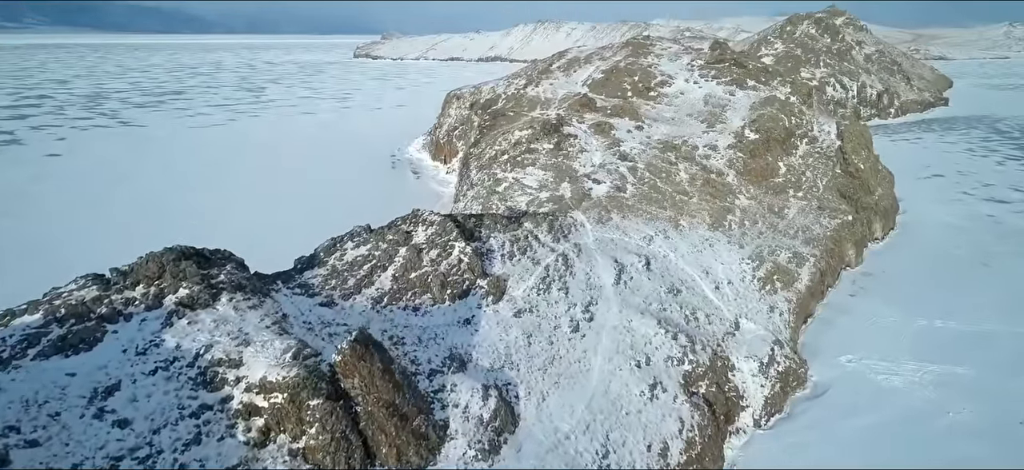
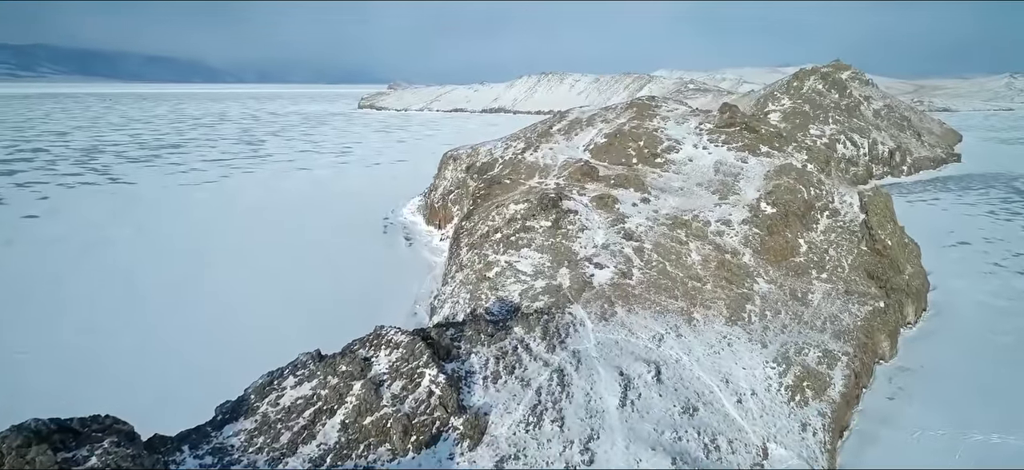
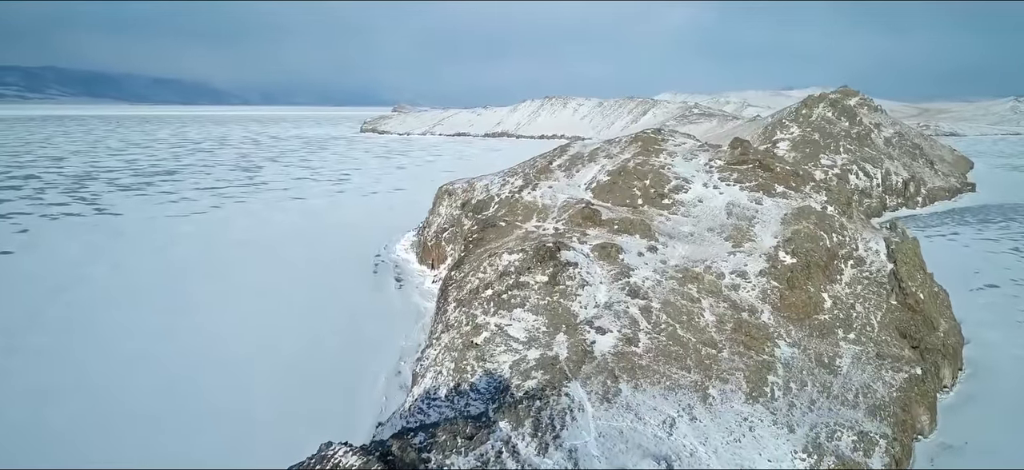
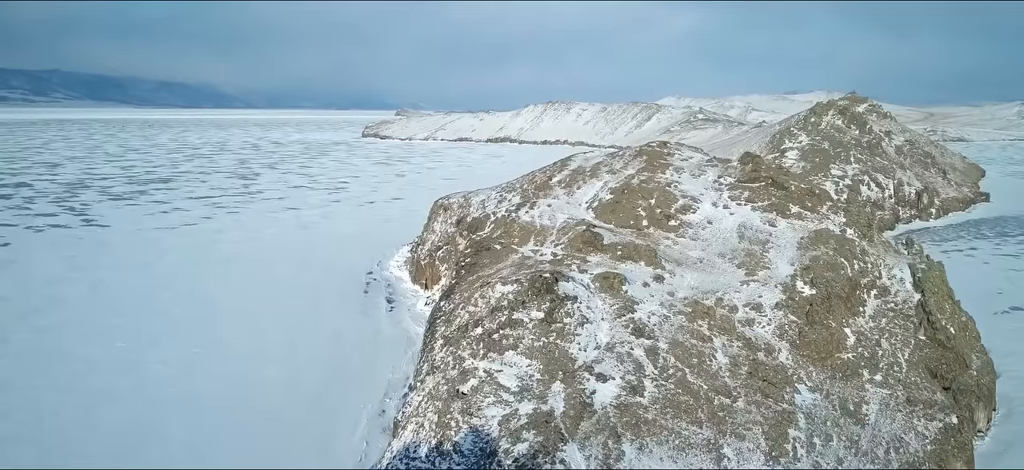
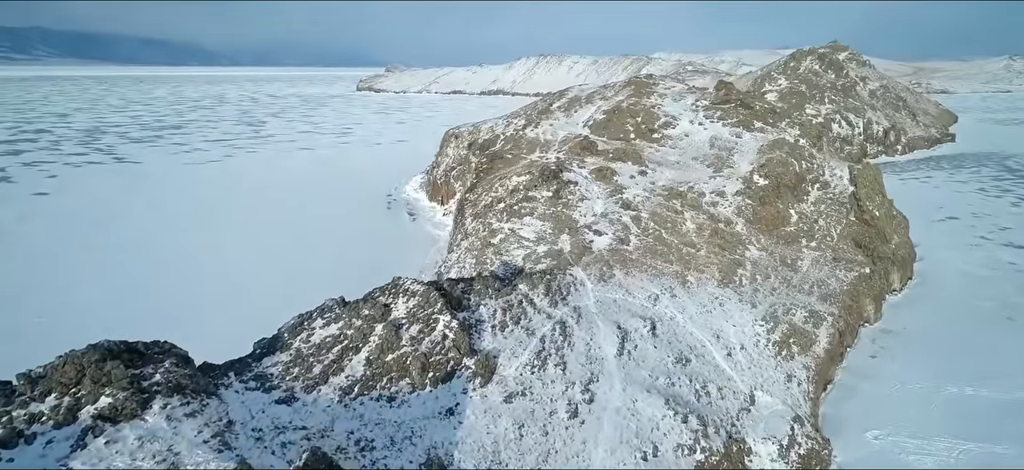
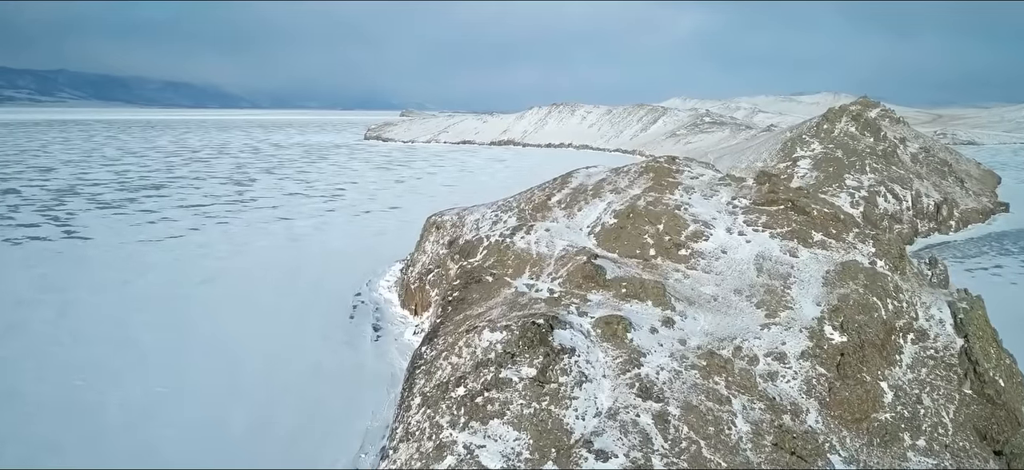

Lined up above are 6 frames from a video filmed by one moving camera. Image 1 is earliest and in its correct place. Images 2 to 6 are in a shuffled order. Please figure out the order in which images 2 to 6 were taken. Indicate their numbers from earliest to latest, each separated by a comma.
5, 2, 3, 4, 6
